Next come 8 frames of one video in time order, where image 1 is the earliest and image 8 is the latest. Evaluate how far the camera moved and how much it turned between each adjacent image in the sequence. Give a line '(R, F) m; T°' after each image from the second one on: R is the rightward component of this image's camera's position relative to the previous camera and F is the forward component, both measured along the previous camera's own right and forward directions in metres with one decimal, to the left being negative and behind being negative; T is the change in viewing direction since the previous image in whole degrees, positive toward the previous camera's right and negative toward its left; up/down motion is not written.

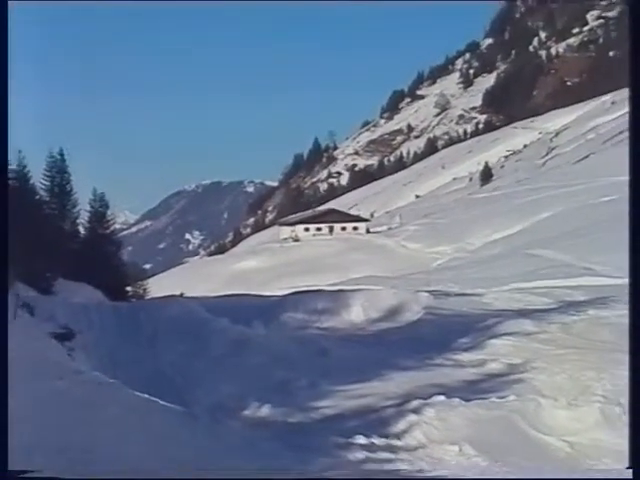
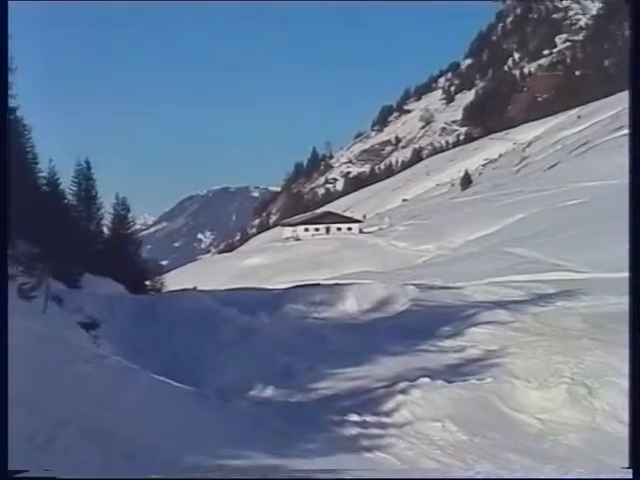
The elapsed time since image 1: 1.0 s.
(0.0, -0.7) m; 0°
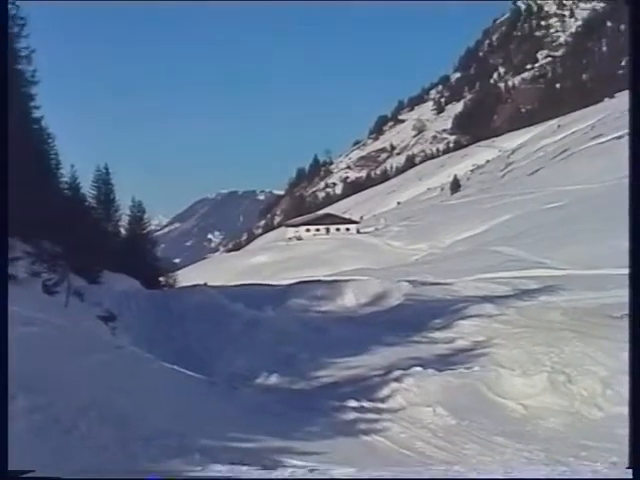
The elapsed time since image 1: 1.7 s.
(0.0, -0.6) m; 0°
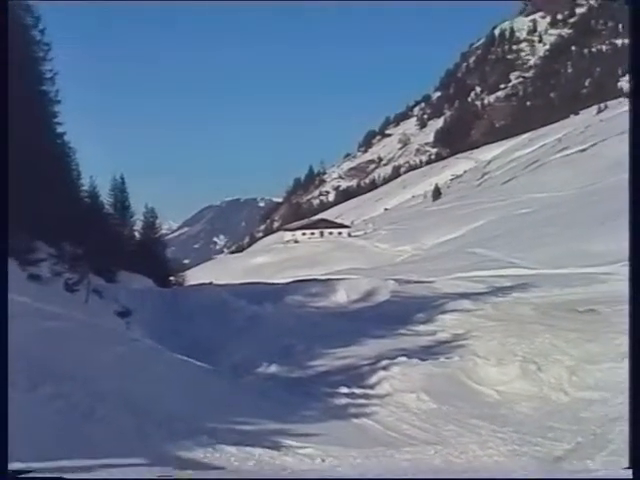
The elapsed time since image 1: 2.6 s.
(0.0, -0.8) m; 0°
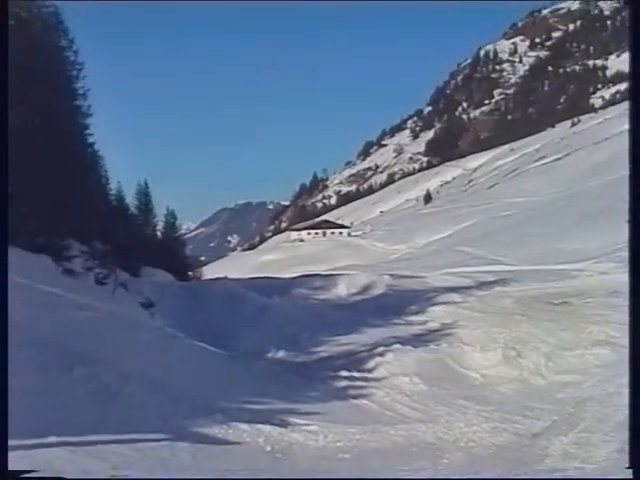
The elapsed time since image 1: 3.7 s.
(0.0, -0.9) m; 0°
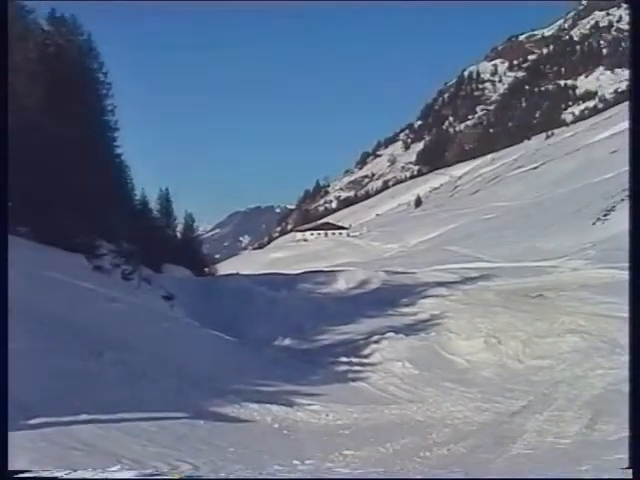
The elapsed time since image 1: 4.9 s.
(0.0, -1.1) m; 0°
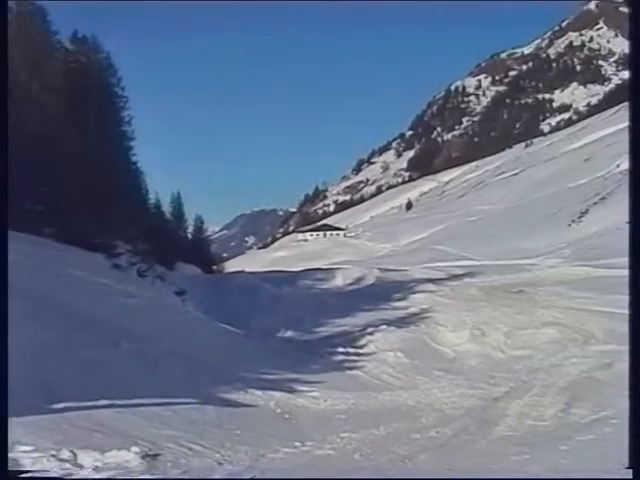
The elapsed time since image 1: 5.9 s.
(0.0, -0.9) m; 0°
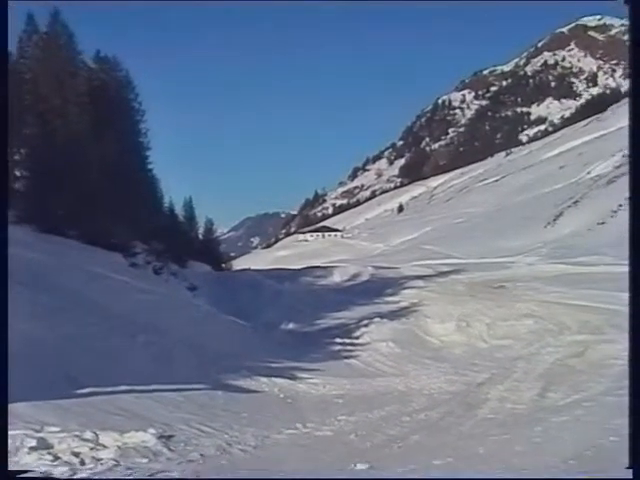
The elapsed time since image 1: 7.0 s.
(0.0, -1.1) m; 0°
